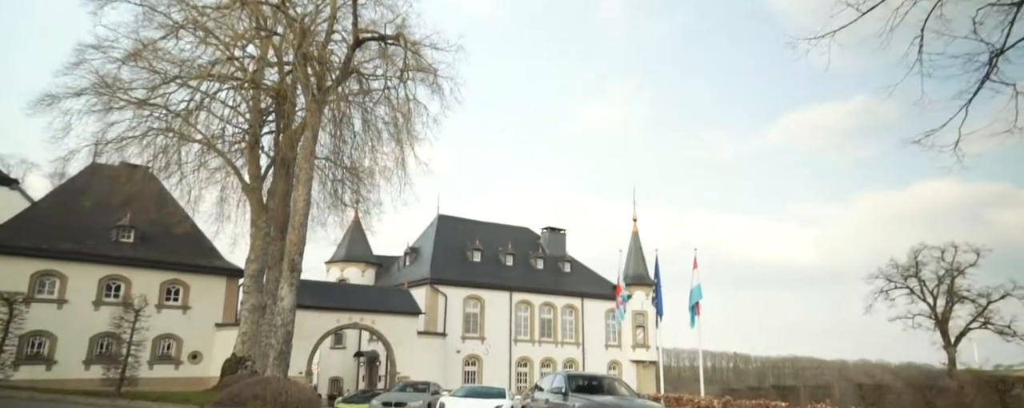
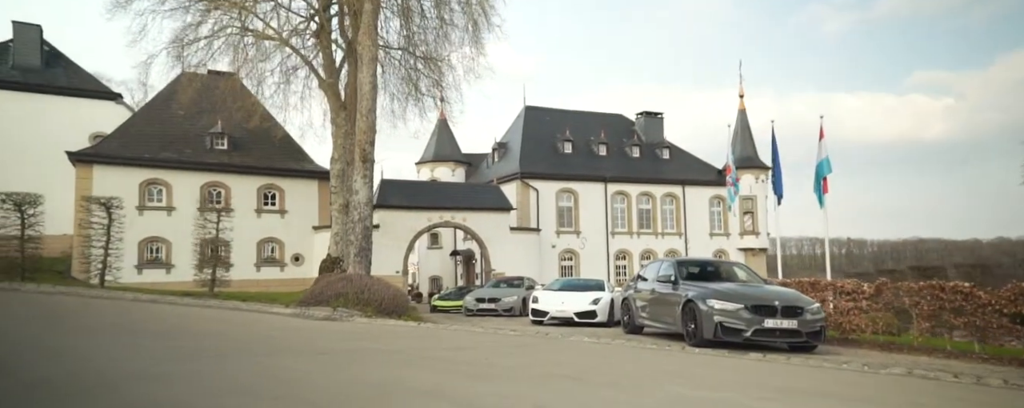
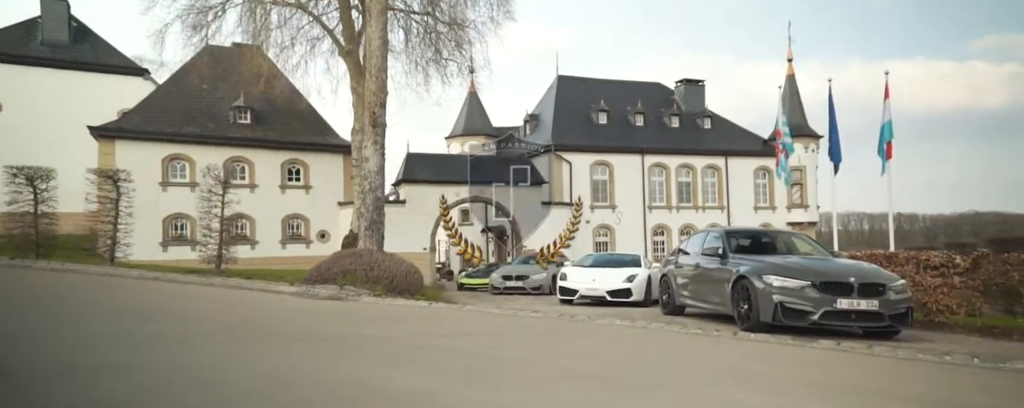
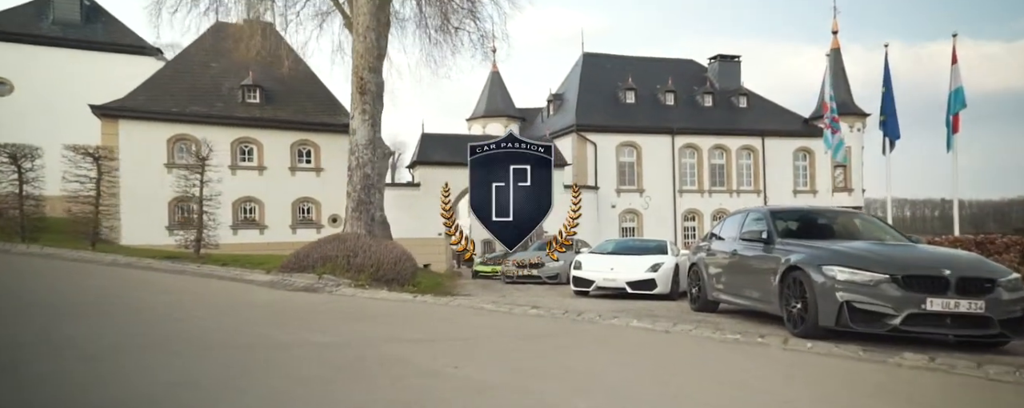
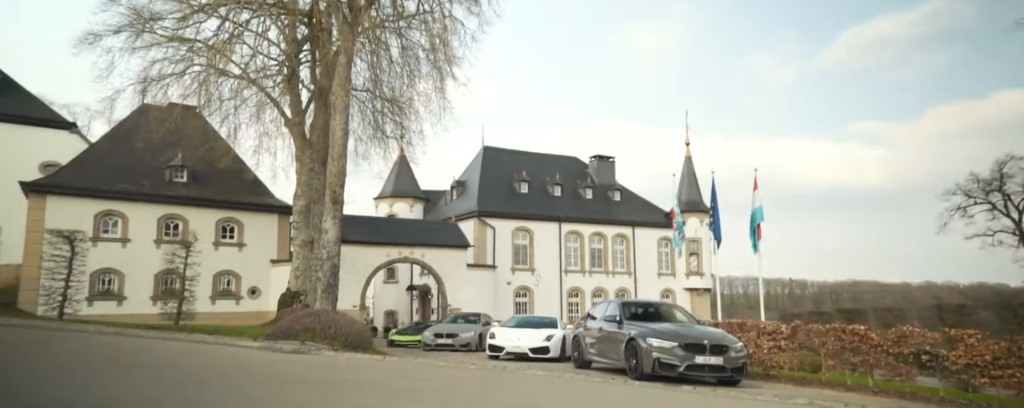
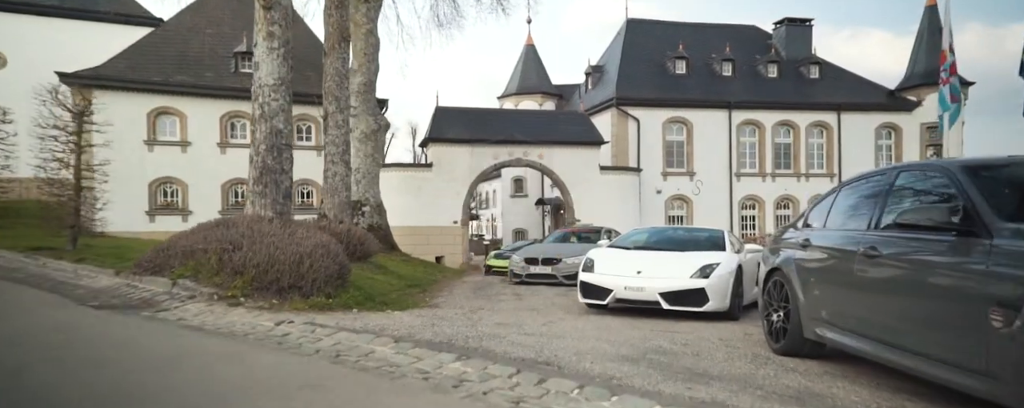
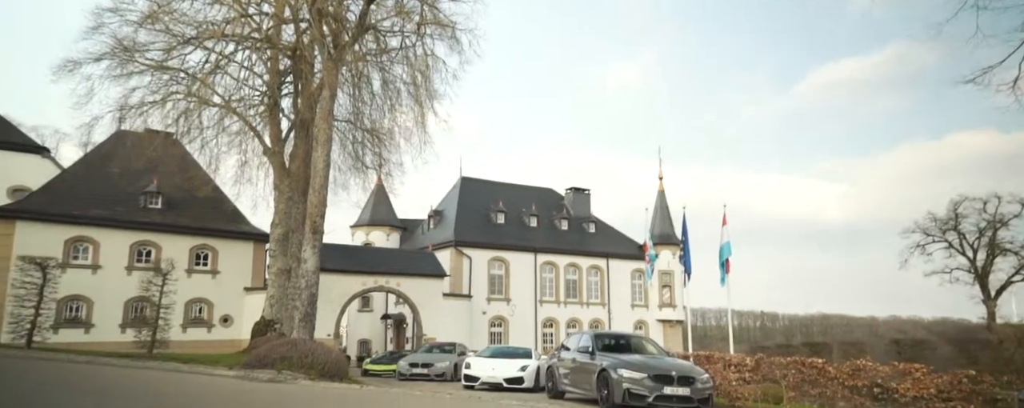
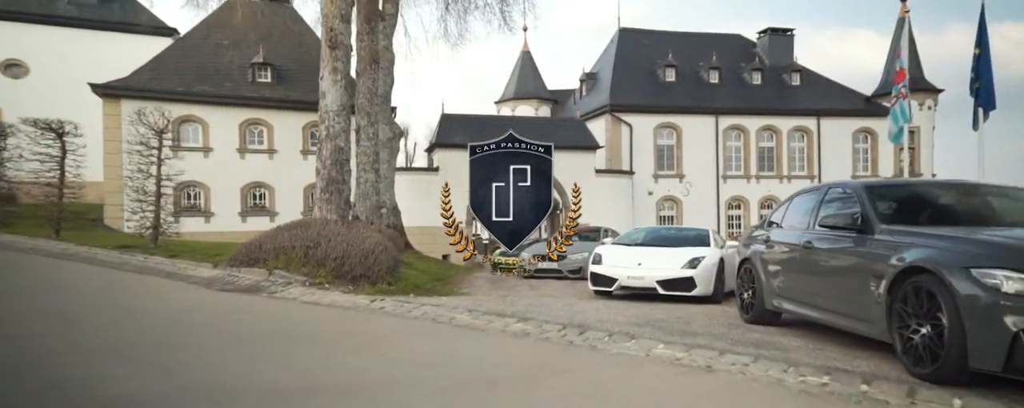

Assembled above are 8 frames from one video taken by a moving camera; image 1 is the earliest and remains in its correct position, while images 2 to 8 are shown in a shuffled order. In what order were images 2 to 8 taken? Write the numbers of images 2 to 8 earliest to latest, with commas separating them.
7, 5, 2, 3, 4, 8, 6
